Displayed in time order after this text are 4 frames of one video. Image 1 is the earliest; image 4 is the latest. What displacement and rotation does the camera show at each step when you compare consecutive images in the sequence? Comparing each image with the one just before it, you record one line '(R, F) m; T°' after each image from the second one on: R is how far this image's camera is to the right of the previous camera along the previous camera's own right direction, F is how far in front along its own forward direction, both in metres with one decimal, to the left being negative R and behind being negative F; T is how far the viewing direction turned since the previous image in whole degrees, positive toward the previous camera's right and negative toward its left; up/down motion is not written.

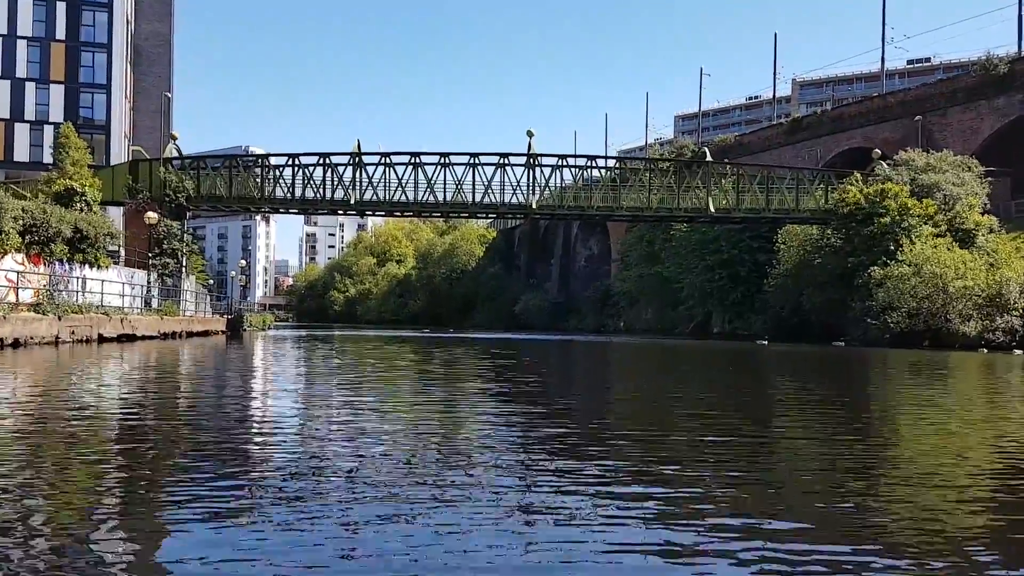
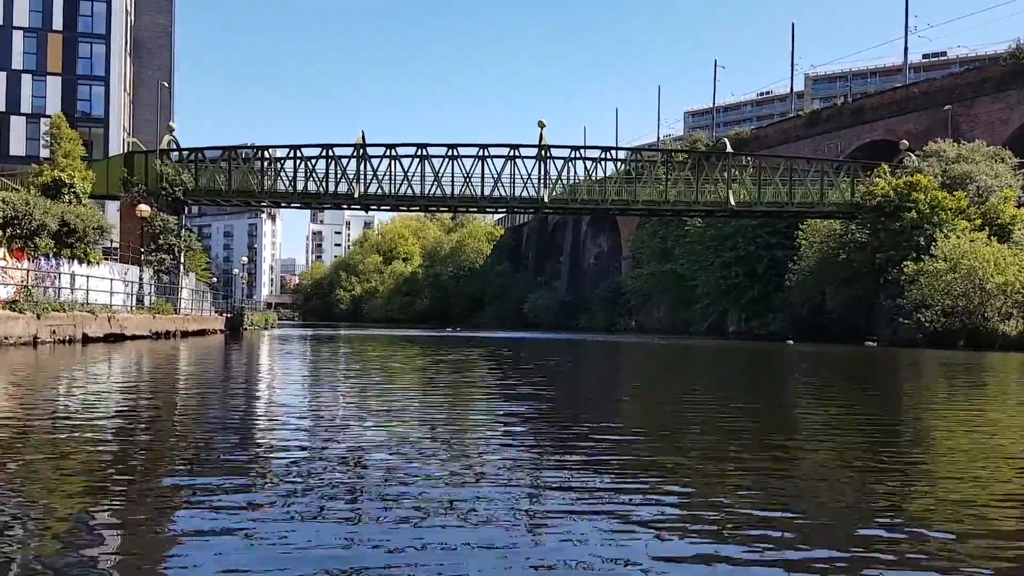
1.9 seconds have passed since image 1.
(-0.1, +1.5) m; 0°
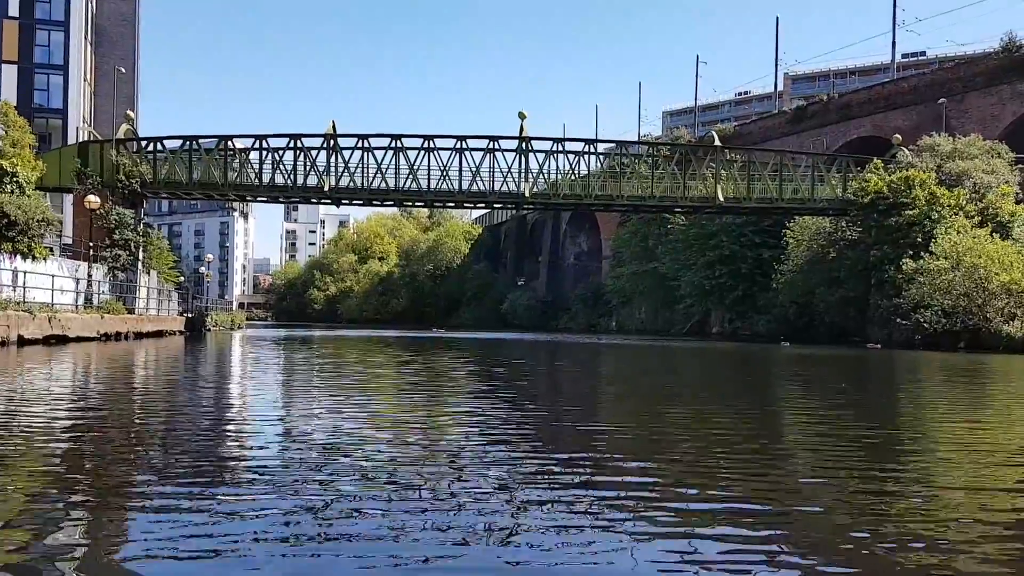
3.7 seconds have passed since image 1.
(0.0, +1.6) m; +1°
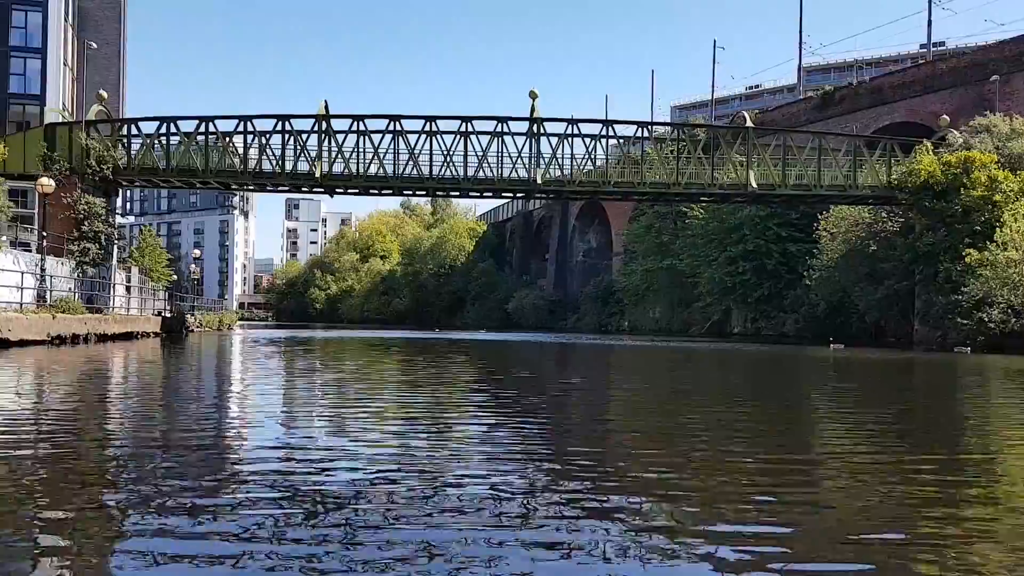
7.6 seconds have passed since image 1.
(-0.2, +2.9) m; 0°
